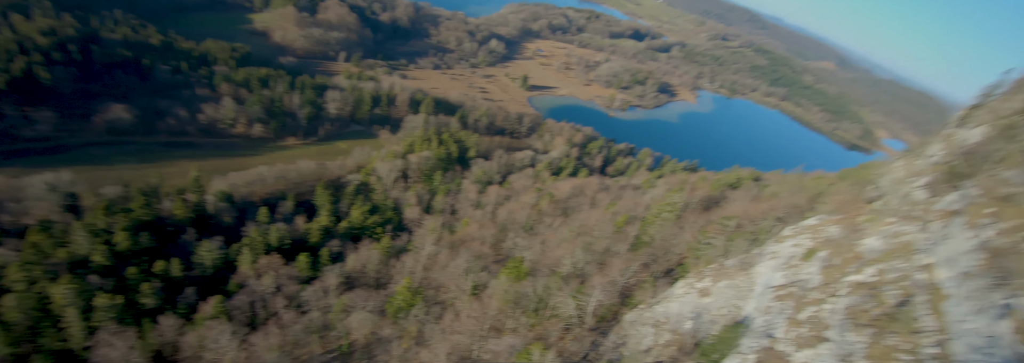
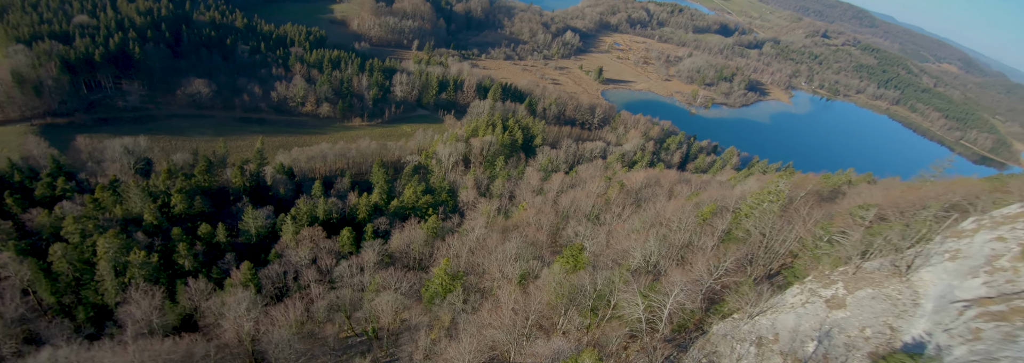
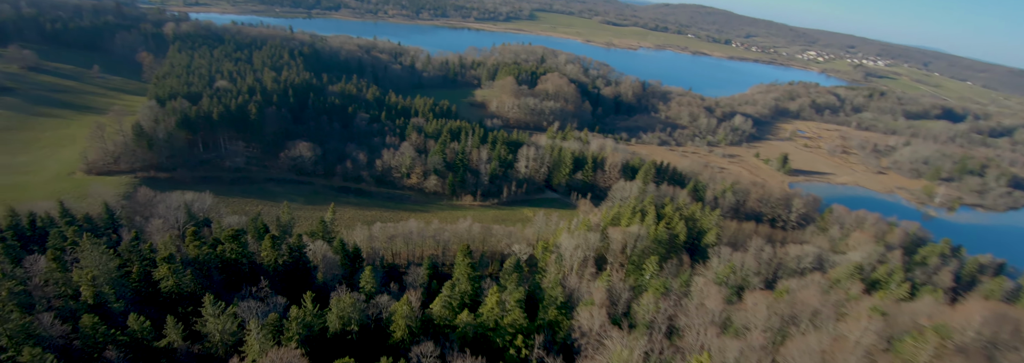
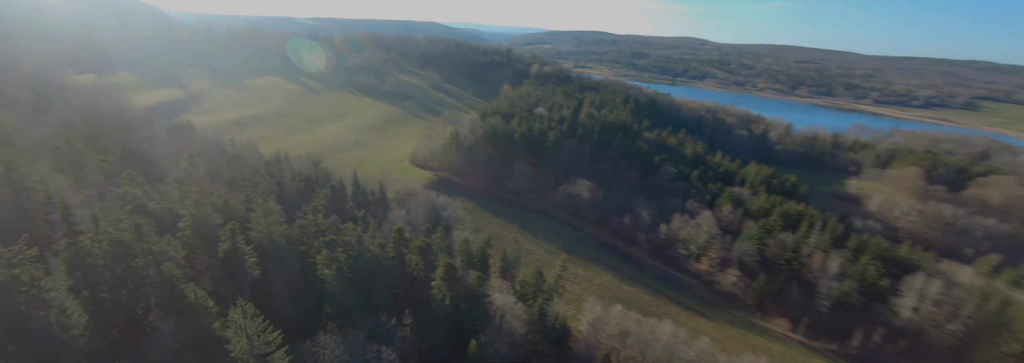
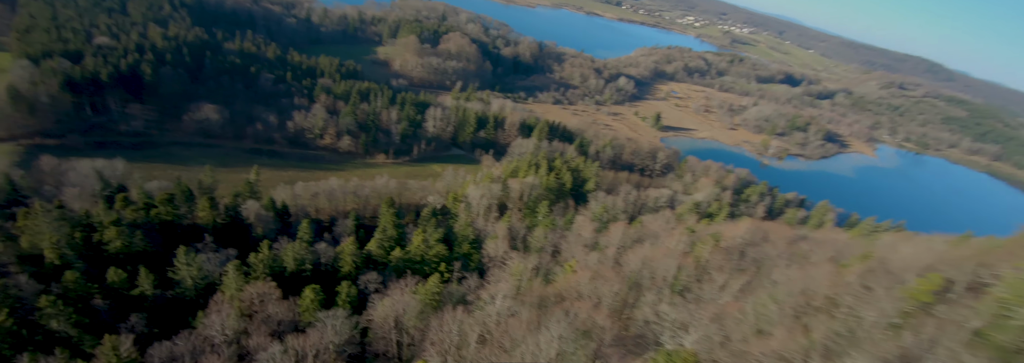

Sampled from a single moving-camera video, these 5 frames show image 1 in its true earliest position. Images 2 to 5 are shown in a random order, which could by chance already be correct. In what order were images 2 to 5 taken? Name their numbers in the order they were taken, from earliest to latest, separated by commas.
2, 5, 3, 4
